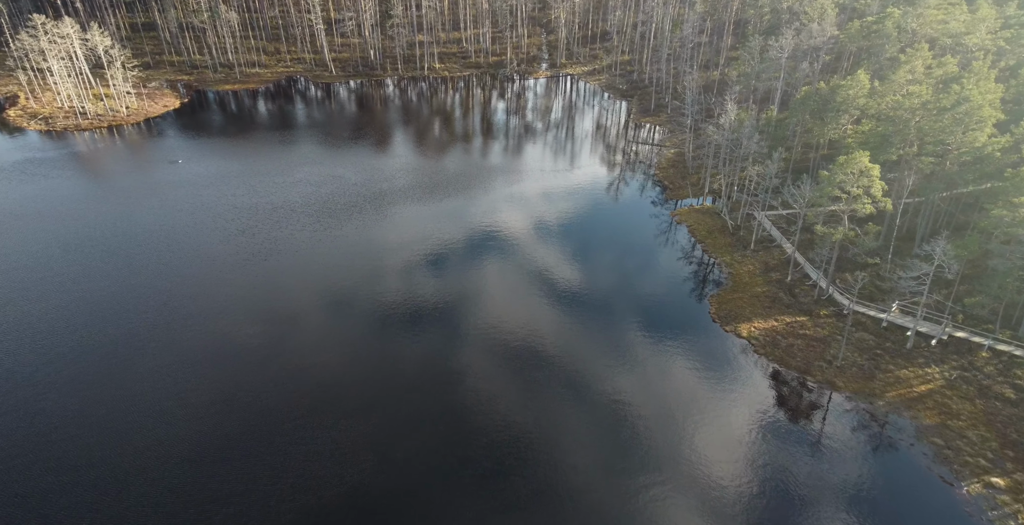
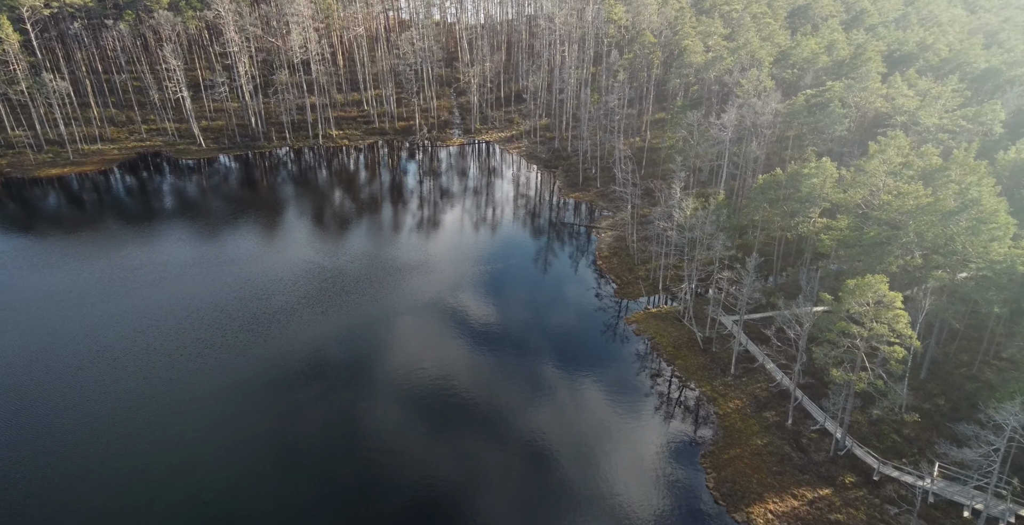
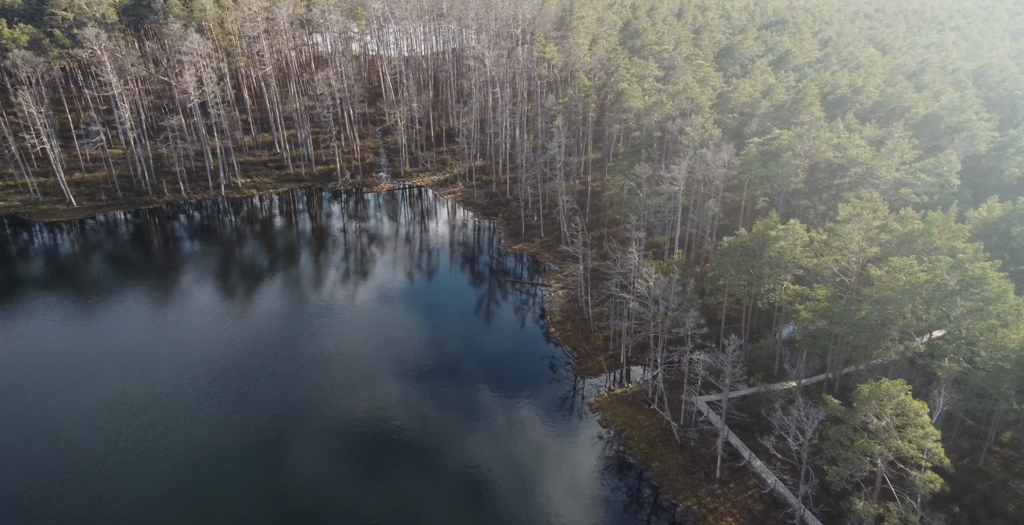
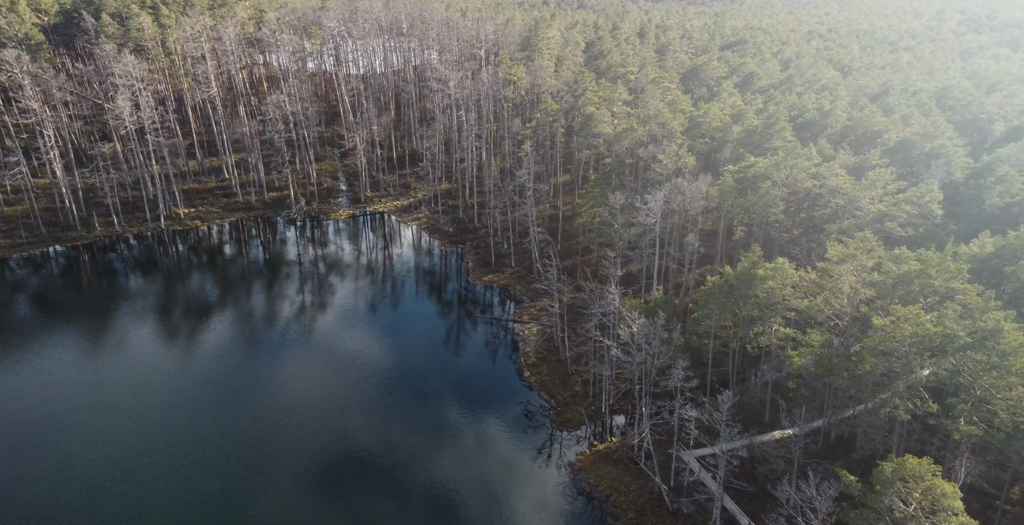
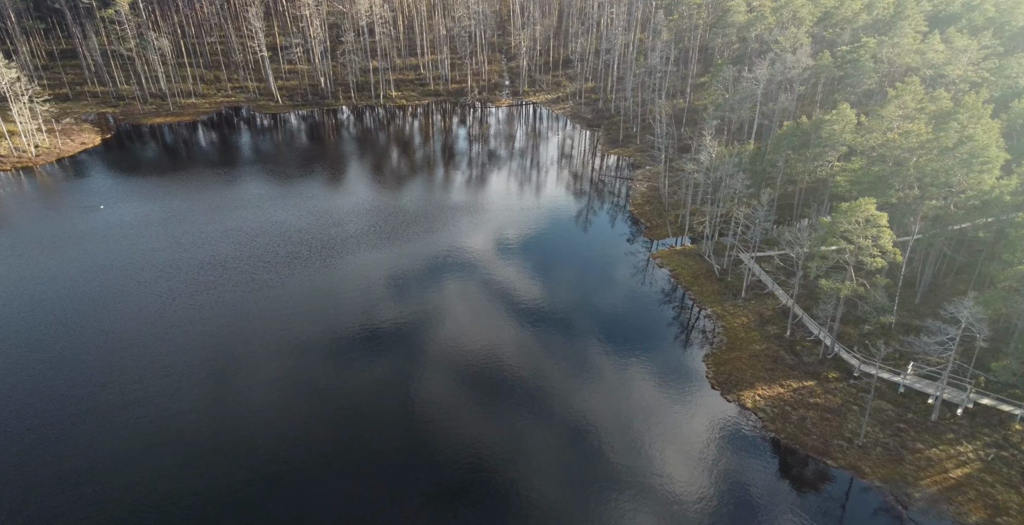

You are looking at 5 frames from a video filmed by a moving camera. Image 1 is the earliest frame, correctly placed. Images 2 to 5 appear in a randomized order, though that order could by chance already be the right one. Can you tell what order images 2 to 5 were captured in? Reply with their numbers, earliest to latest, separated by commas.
5, 2, 3, 4
